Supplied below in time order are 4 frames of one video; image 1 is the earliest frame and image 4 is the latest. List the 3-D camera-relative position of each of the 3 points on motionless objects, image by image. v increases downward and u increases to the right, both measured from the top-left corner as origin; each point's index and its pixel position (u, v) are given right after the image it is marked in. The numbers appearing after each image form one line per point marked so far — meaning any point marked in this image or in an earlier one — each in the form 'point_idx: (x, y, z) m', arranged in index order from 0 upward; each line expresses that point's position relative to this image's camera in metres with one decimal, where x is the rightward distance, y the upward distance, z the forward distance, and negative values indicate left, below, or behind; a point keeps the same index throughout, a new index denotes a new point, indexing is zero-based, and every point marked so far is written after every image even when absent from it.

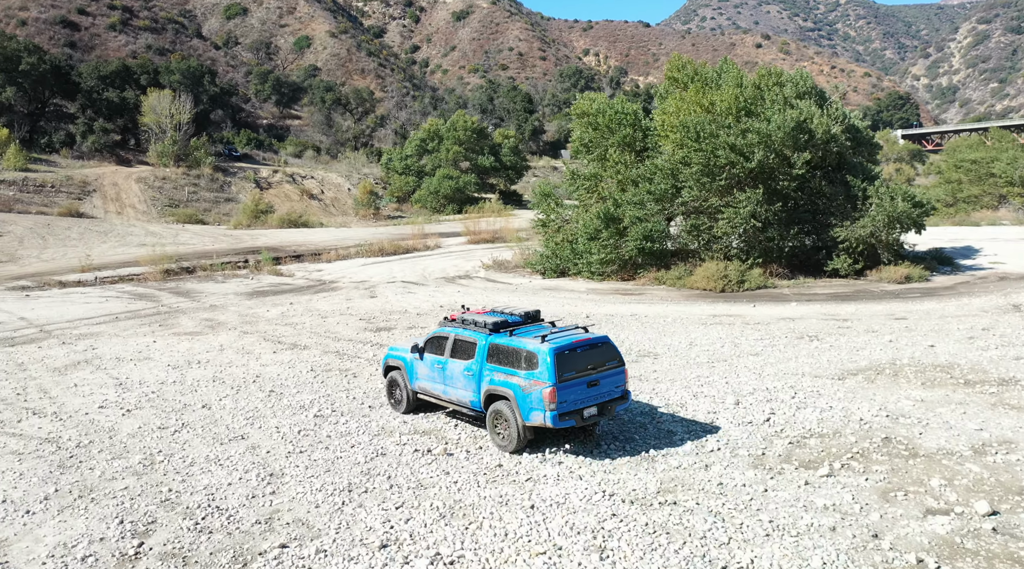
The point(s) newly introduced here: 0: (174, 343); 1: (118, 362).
0: (-7.9, -1.4, +18.8) m
1: (-8.1, -1.6, +16.8) m
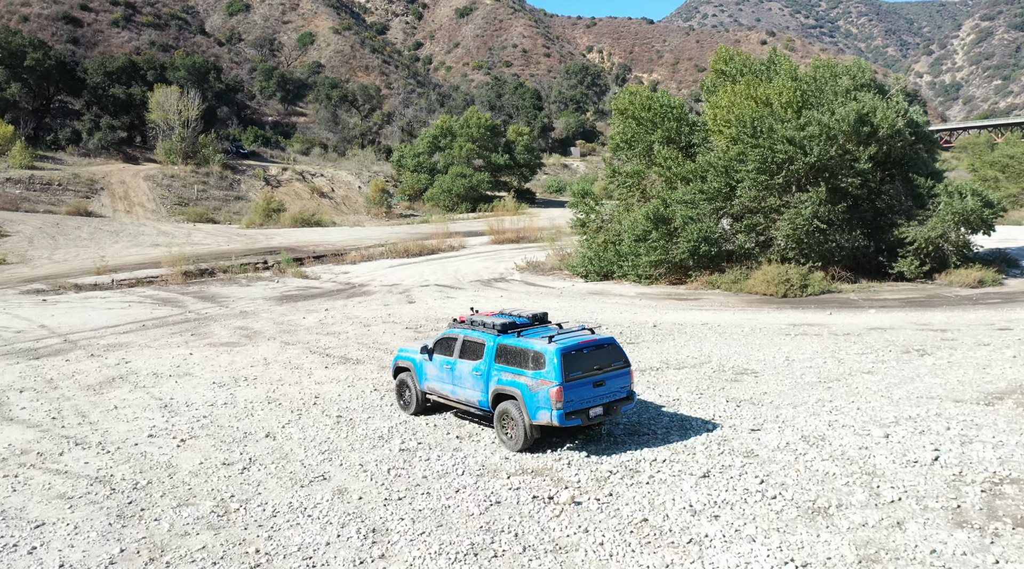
0: (-6.4, -1.5, +17.4) m
1: (-6.7, -1.8, +15.4) m
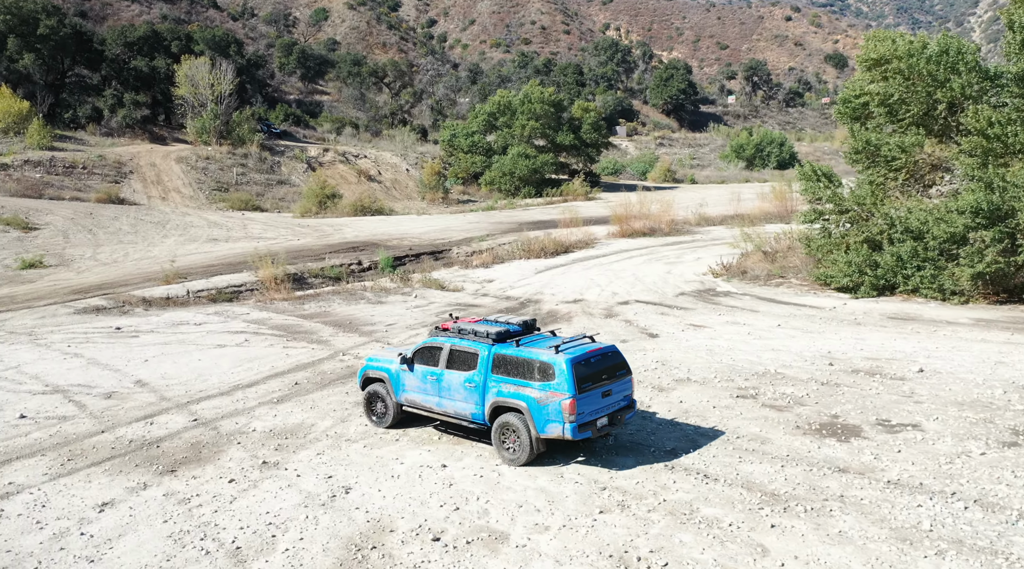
0: (-0.2, -2.3, +9.7) m
1: (-0.5, -2.6, +7.7) m
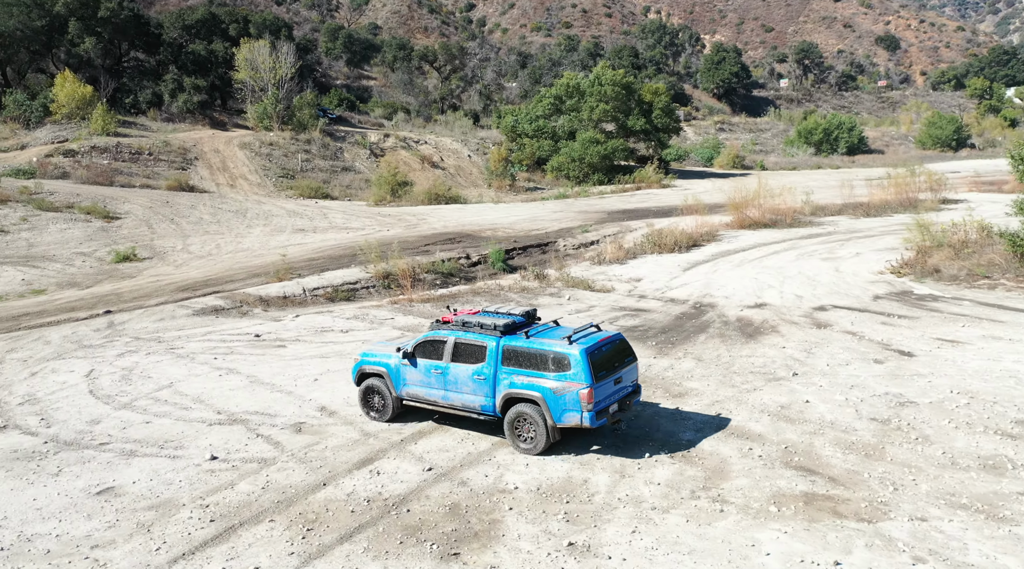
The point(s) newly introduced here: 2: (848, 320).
0: (+3.7, -2.6, +6.9) m
1: (+3.3, -2.9, +5.0) m
2: (+7.4, -0.8, +17.8) m
